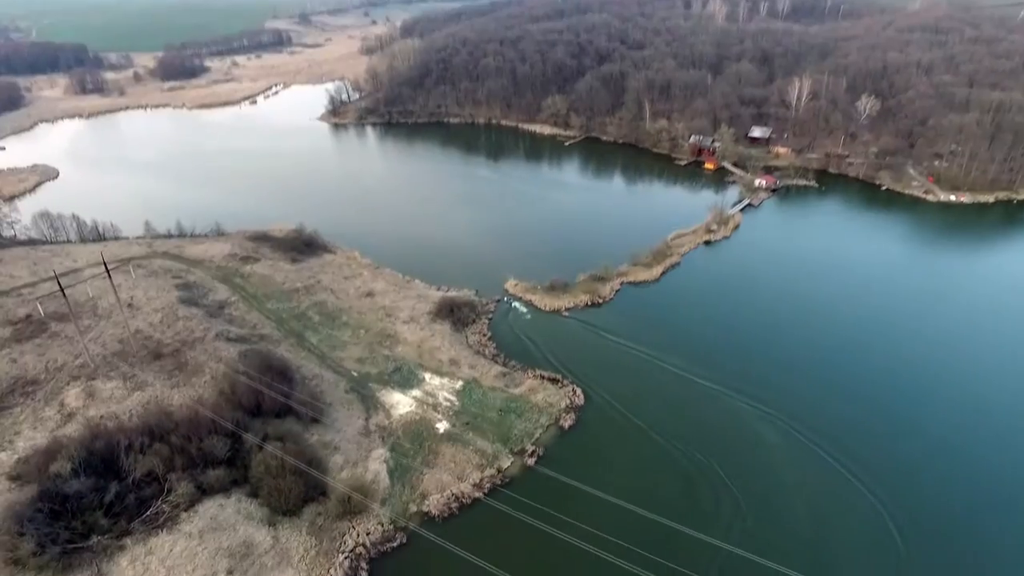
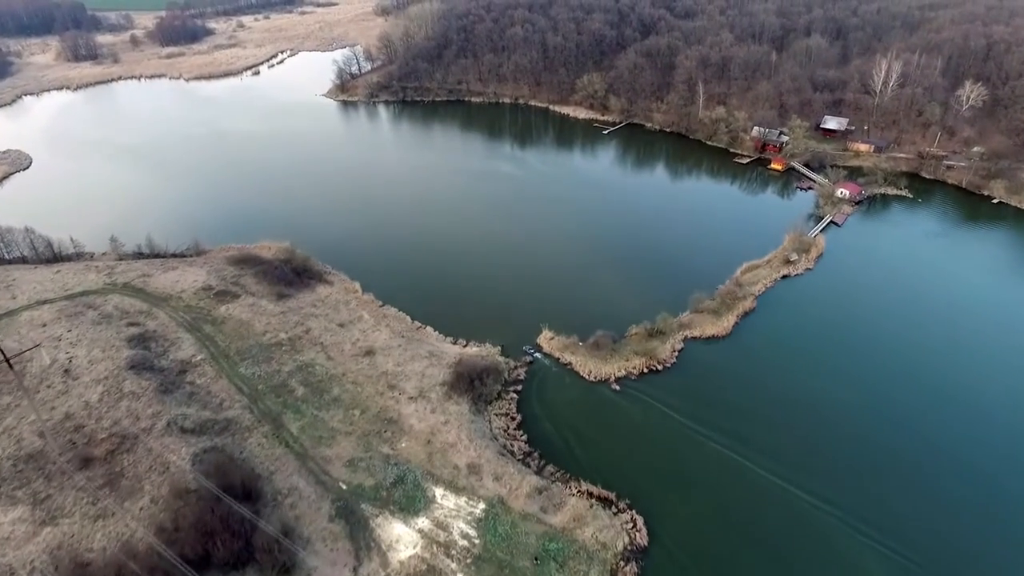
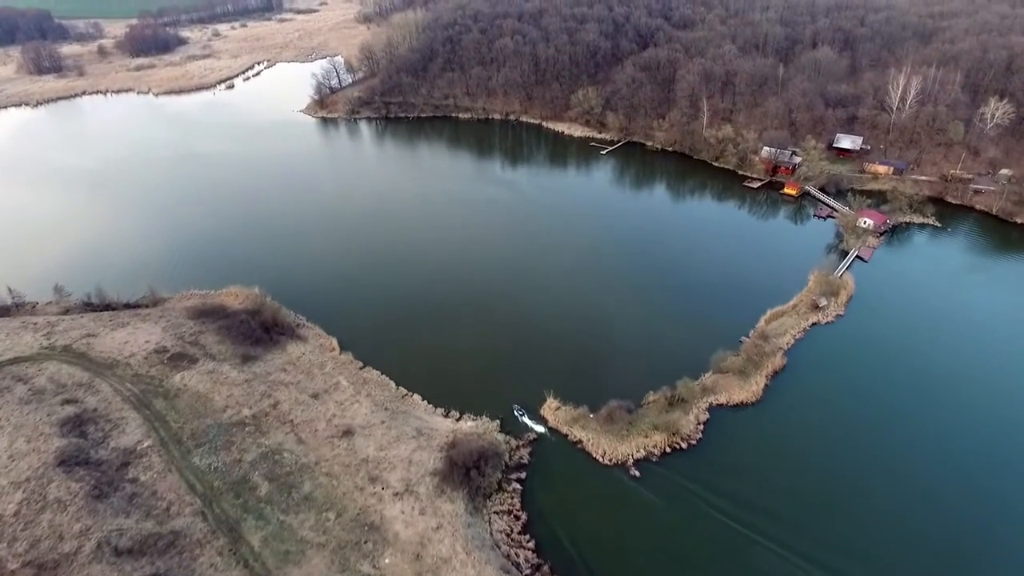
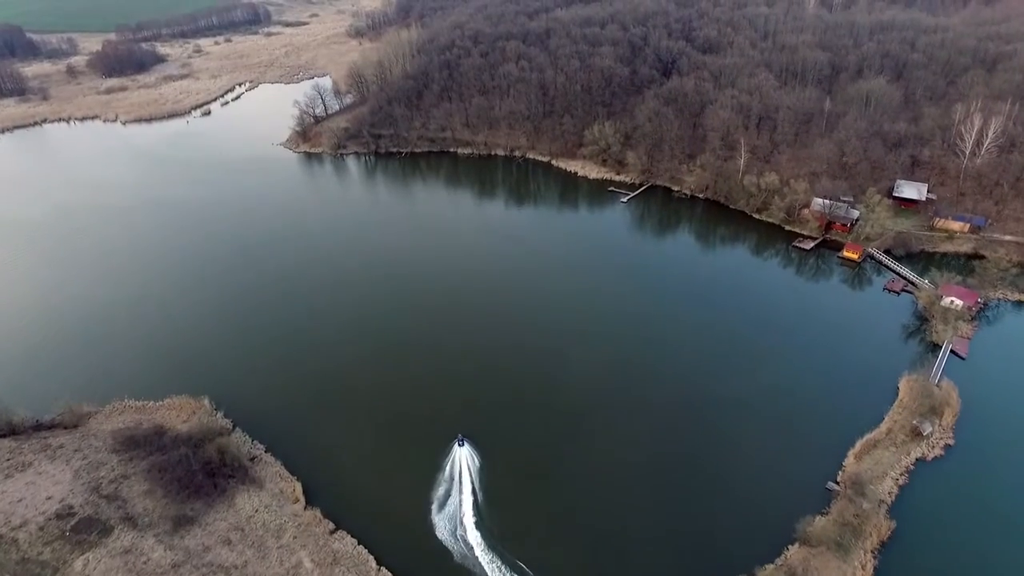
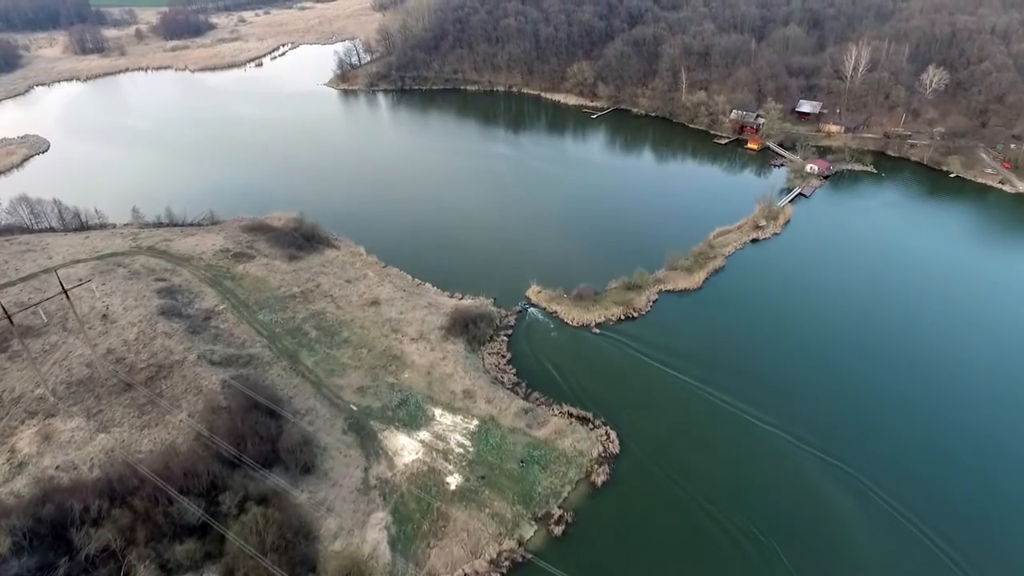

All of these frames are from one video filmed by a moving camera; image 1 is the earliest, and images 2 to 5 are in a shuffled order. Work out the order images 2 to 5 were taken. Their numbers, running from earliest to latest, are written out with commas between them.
5, 2, 3, 4
